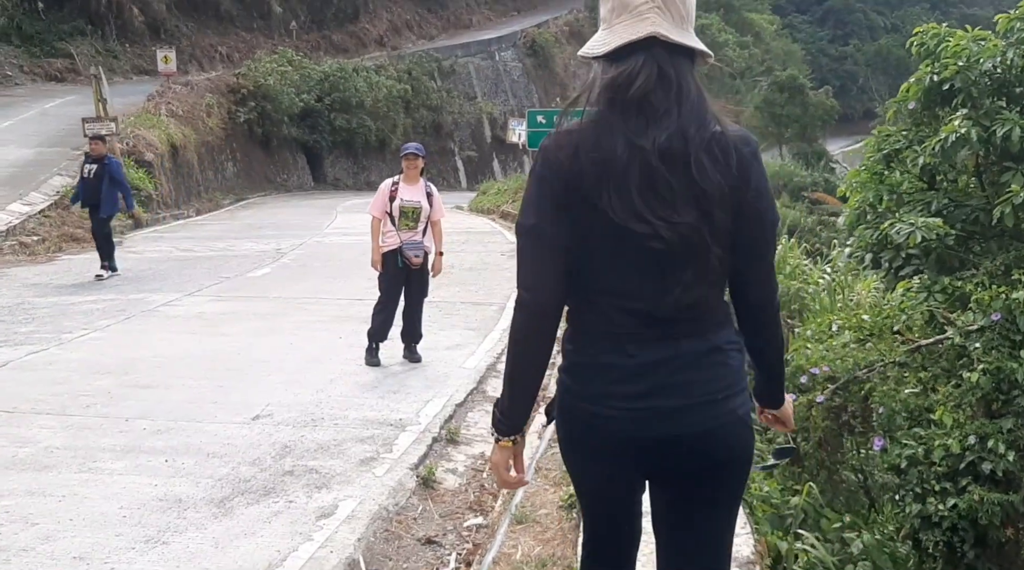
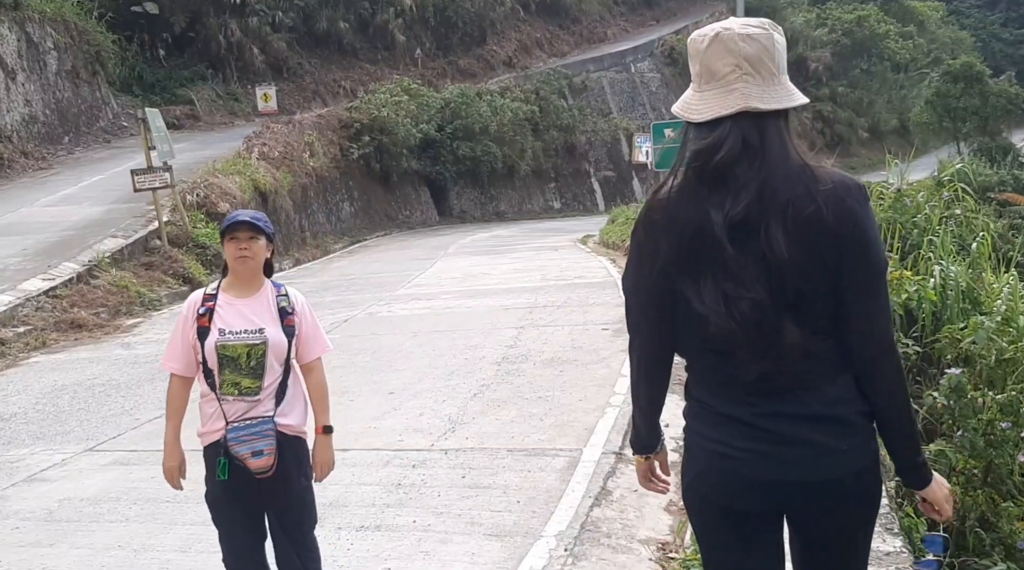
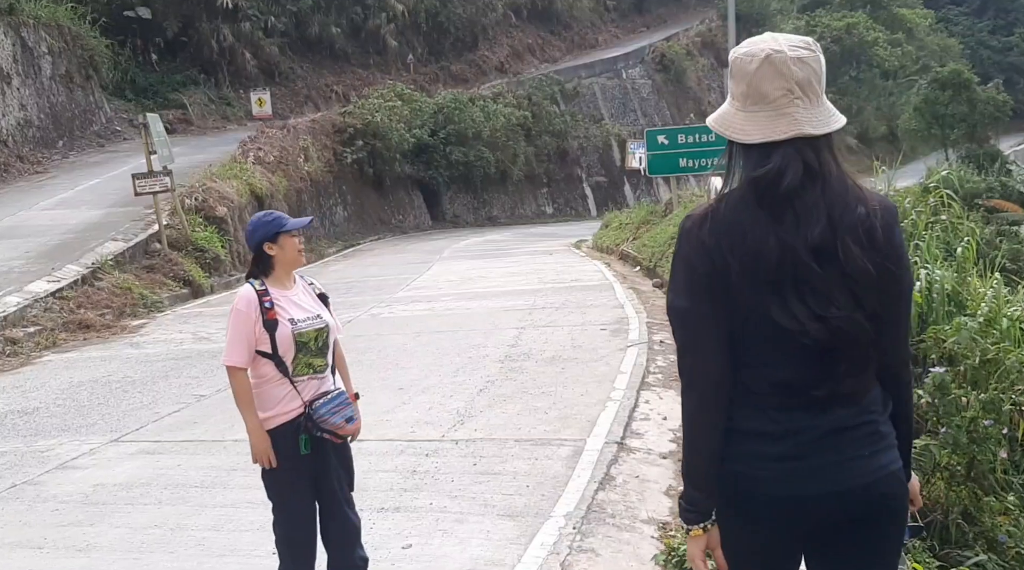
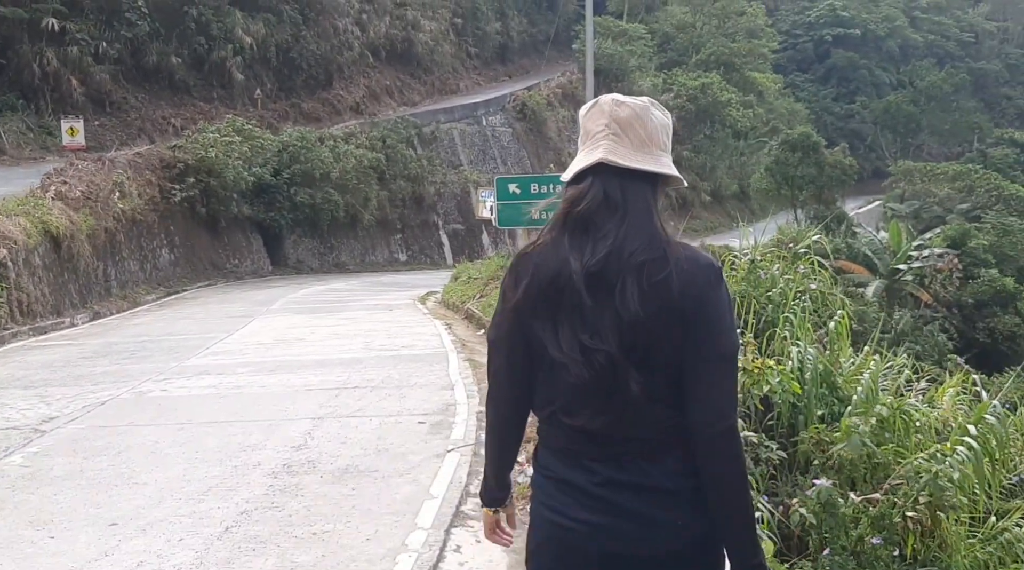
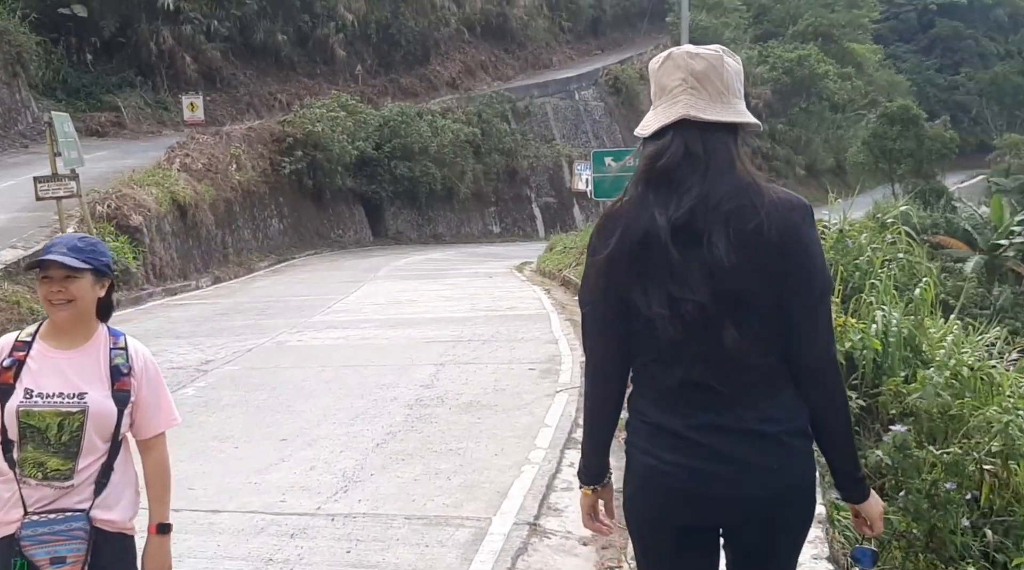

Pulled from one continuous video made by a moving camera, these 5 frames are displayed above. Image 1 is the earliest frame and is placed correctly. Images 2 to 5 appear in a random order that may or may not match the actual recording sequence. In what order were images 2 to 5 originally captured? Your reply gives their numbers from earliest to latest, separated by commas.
3, 2, 5, 4
